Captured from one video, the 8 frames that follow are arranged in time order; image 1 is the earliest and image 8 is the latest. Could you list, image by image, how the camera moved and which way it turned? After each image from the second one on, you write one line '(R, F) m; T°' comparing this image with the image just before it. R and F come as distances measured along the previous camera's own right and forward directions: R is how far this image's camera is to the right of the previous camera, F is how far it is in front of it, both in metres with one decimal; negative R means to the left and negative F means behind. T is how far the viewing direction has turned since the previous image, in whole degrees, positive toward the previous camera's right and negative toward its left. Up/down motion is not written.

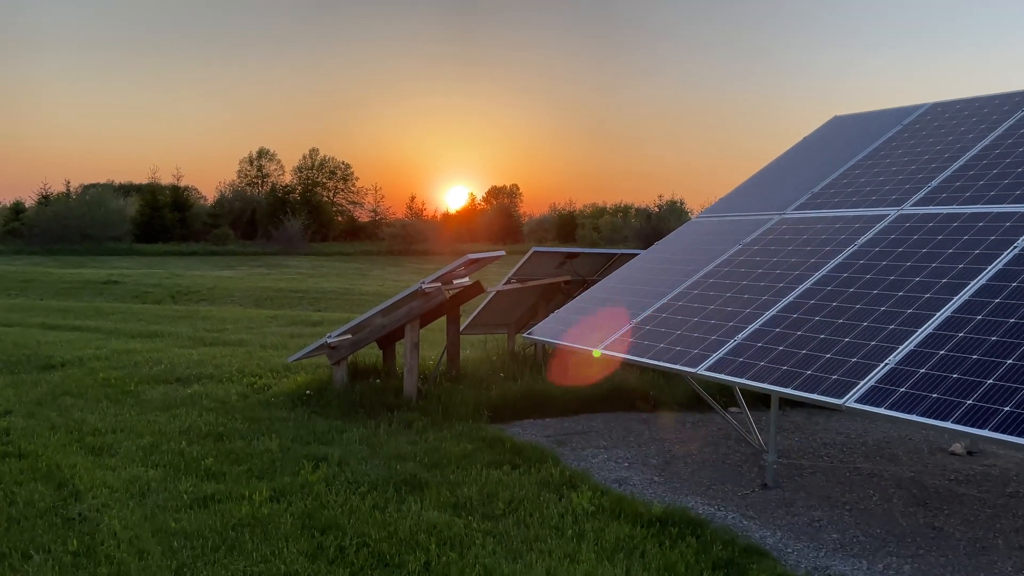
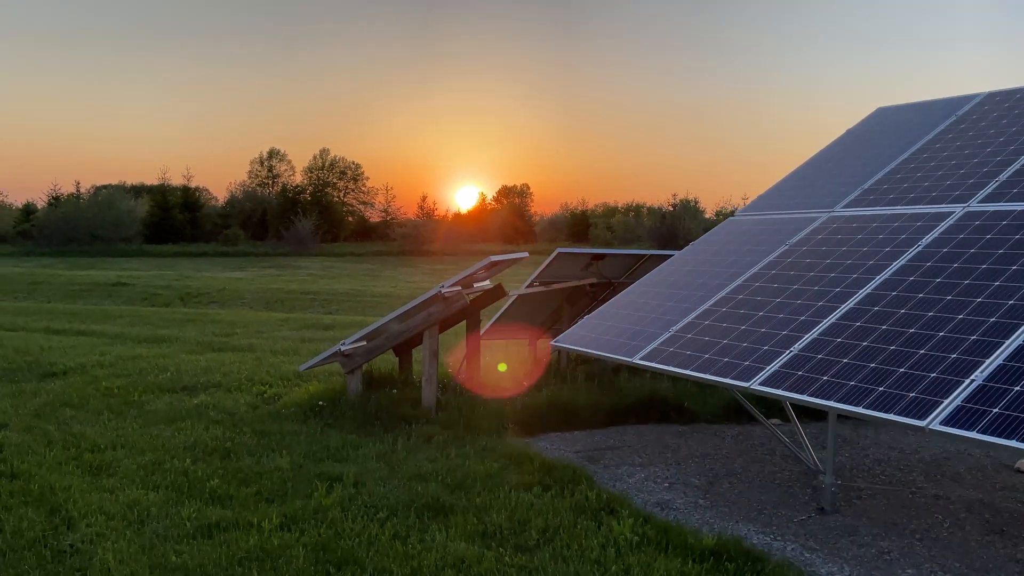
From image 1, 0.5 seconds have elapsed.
(-0.2, +0.6) m; -1°
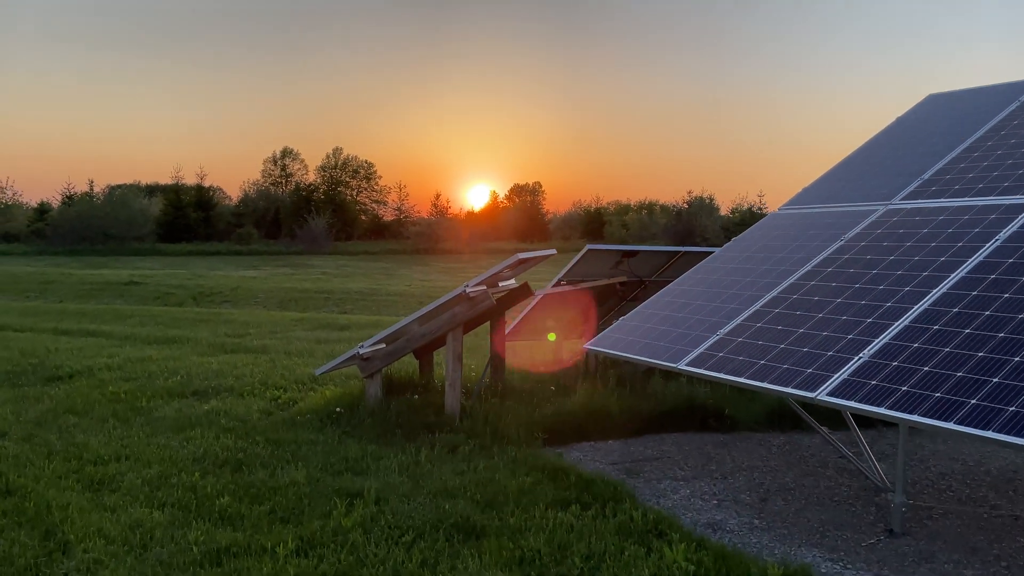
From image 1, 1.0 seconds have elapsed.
(-0.2, +0.5) m; -1°
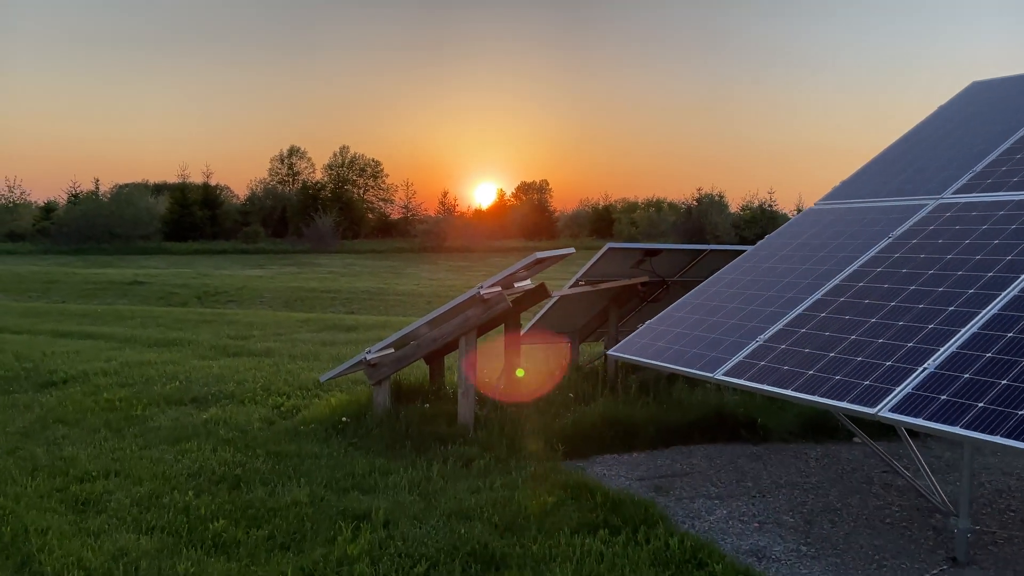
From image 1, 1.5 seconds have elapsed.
(-0.1, +0.5) m; -1°
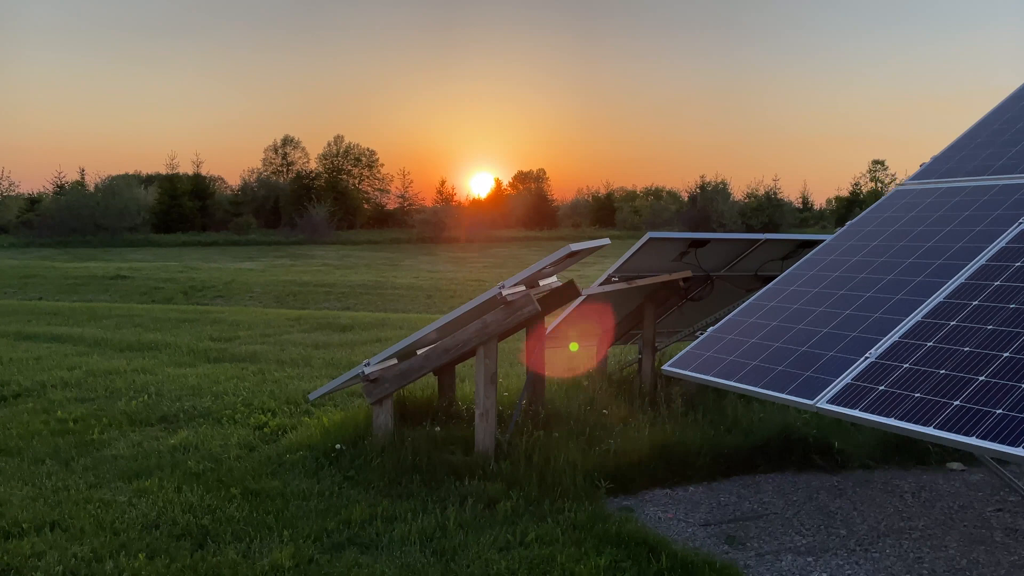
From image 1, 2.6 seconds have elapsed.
(-0.2, +1.3) m; 0°
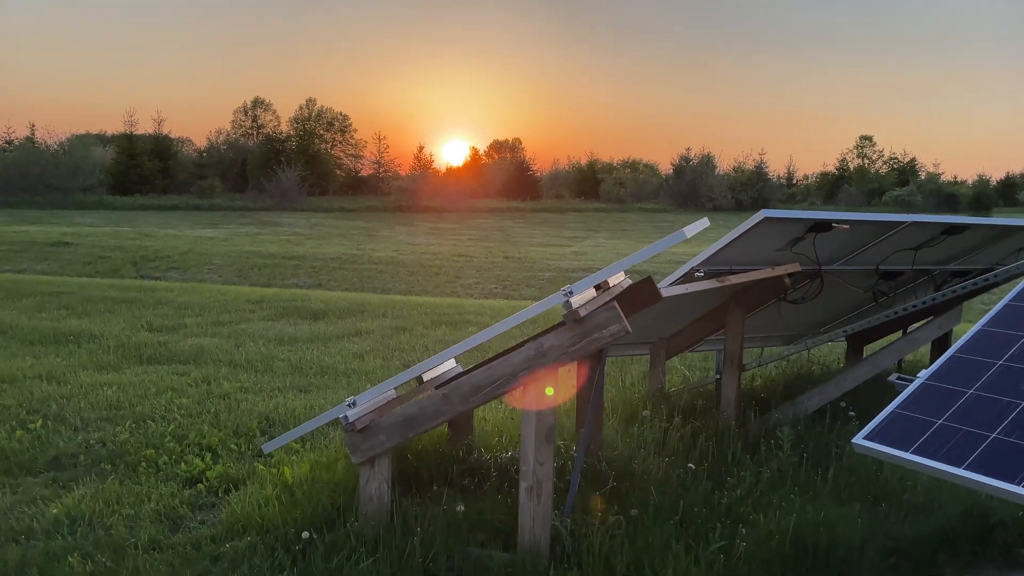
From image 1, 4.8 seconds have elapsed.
(-0.5, +2.3) m; +2°
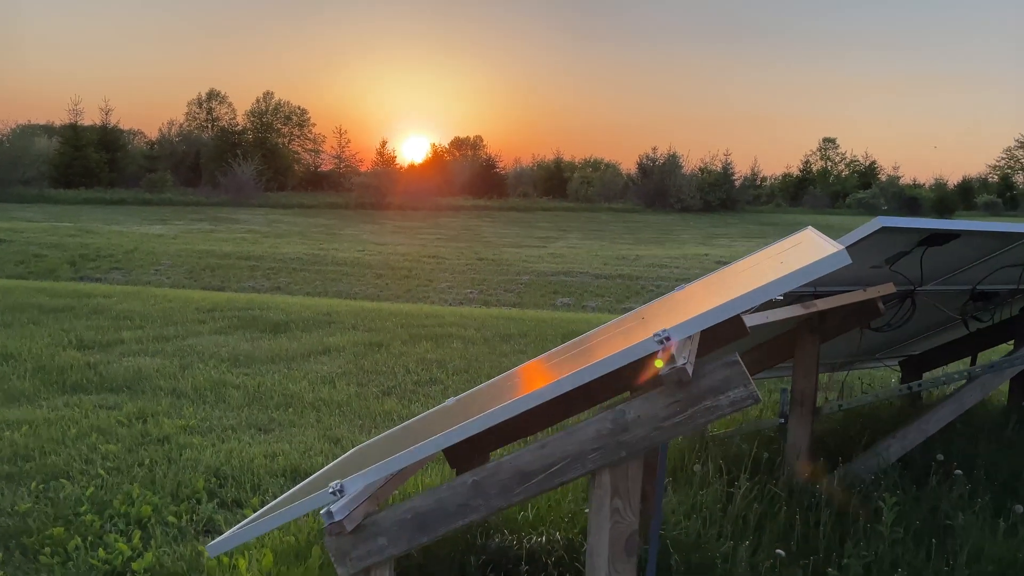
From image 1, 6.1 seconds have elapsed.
(-0.4, +1.3) m; +3°
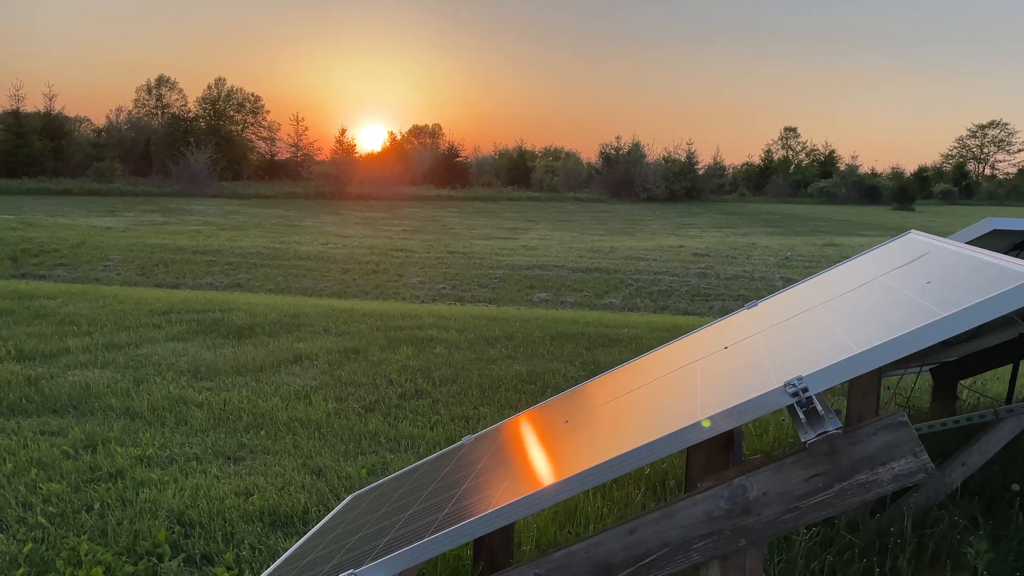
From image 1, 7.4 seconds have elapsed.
(-0.3, +0.7) m; +3°
